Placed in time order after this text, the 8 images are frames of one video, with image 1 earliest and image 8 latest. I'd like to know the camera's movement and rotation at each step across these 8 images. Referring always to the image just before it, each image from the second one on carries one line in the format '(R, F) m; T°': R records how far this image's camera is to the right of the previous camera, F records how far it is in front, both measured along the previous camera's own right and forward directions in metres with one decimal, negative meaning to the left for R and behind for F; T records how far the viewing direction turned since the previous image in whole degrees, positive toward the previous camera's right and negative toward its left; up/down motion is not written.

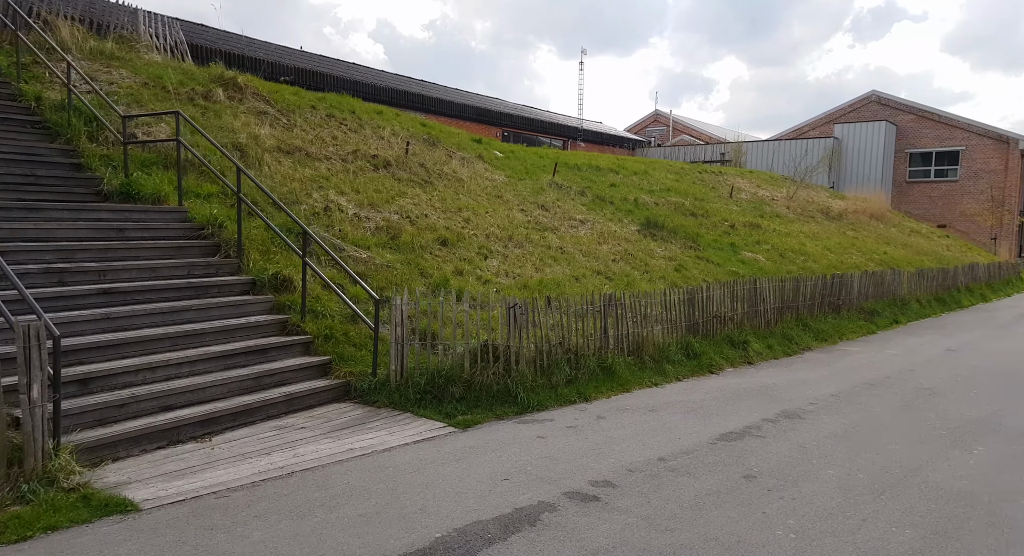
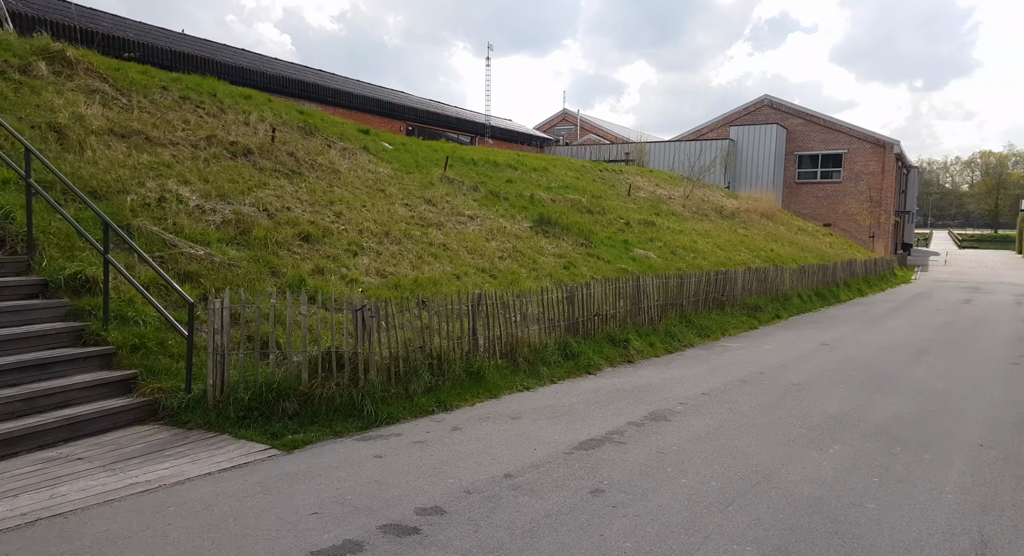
(+0.8, +0.6) m; +7°
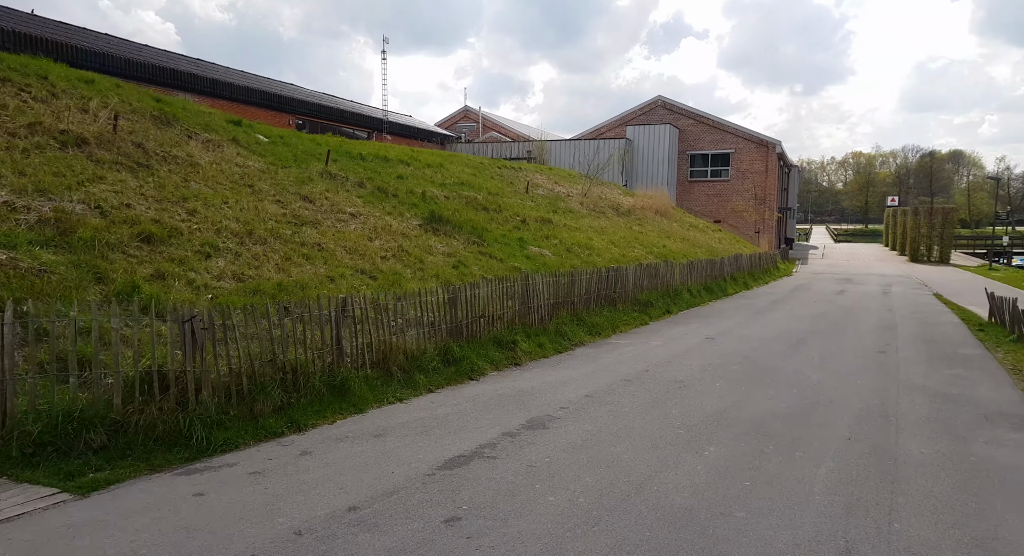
(+0.5, +0.5) m; +8°
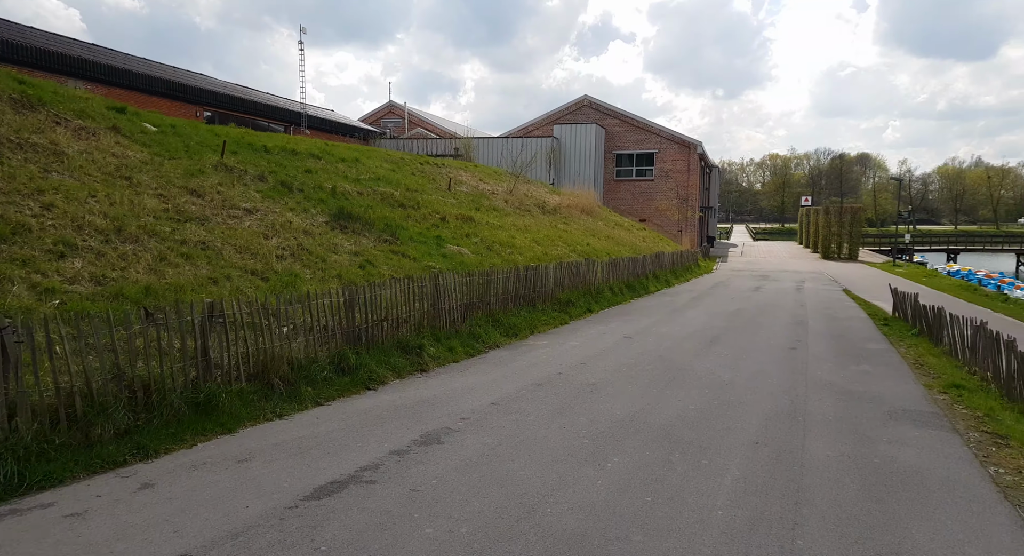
(+0.5, +0.6) m; +6°
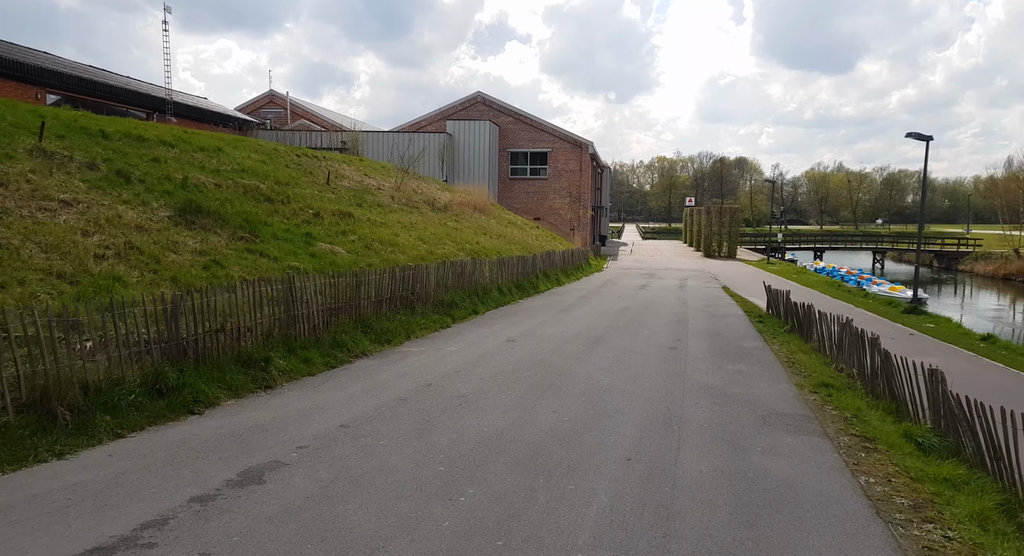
(+0.5, +0.8) m; +9°
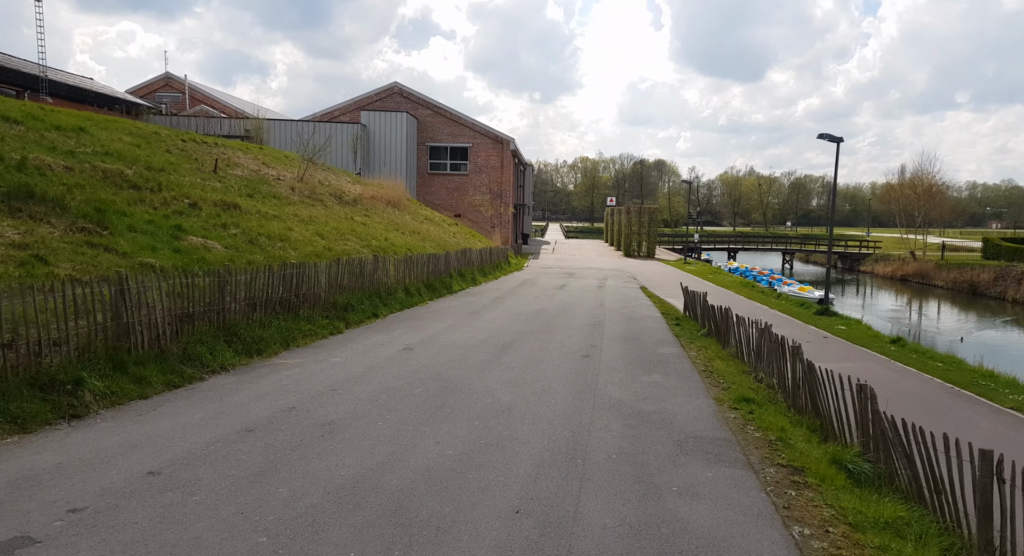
(+0.5, +1.1) m; +7°
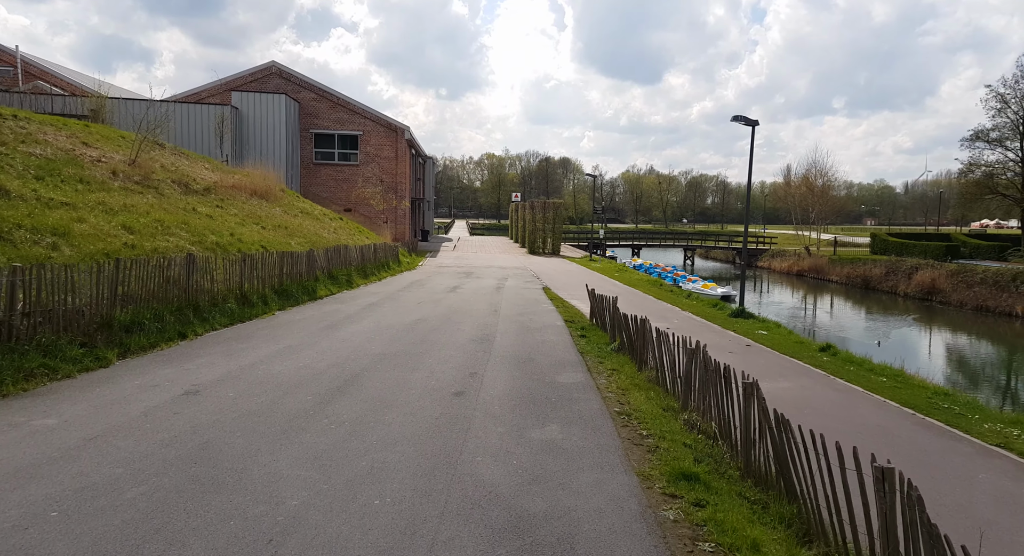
(+0.8, +2.7) m; +9°
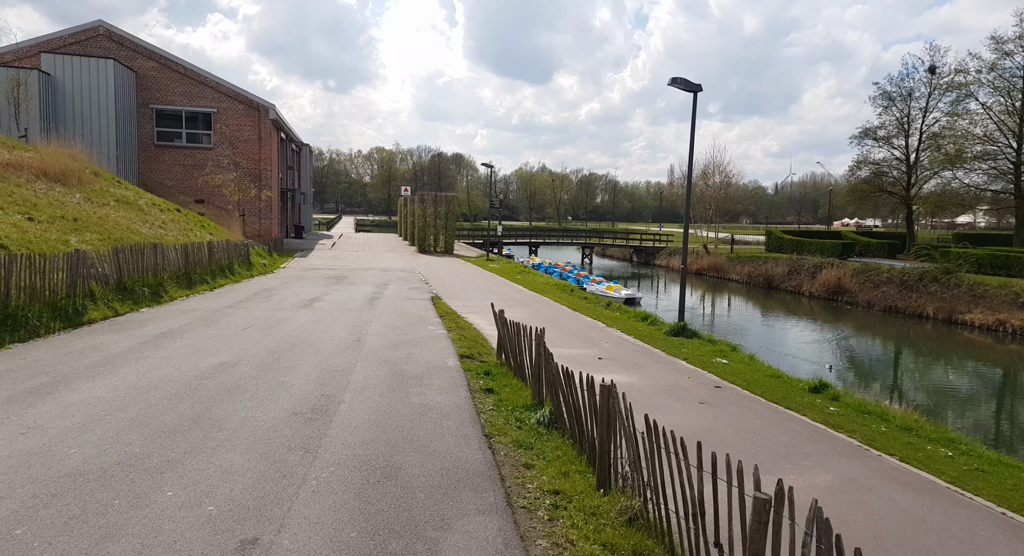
(+0.4, +4.2) m; +10°
